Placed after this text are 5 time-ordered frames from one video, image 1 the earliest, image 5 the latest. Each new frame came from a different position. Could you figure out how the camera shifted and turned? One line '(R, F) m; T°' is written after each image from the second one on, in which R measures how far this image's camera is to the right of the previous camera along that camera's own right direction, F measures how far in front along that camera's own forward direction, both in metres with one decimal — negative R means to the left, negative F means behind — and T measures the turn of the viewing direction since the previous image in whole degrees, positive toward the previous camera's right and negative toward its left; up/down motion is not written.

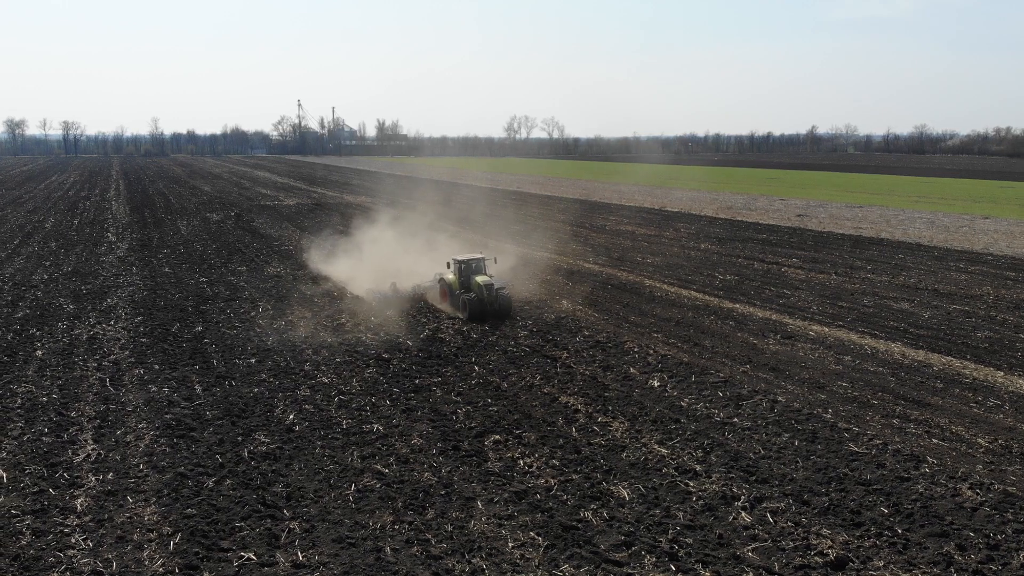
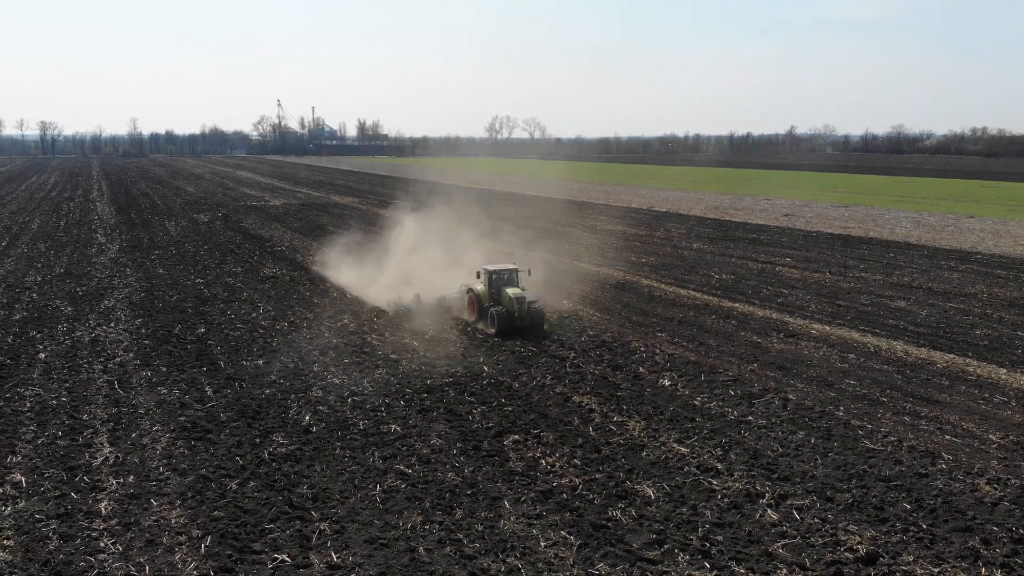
(-0.5, 0.0) m; +2°
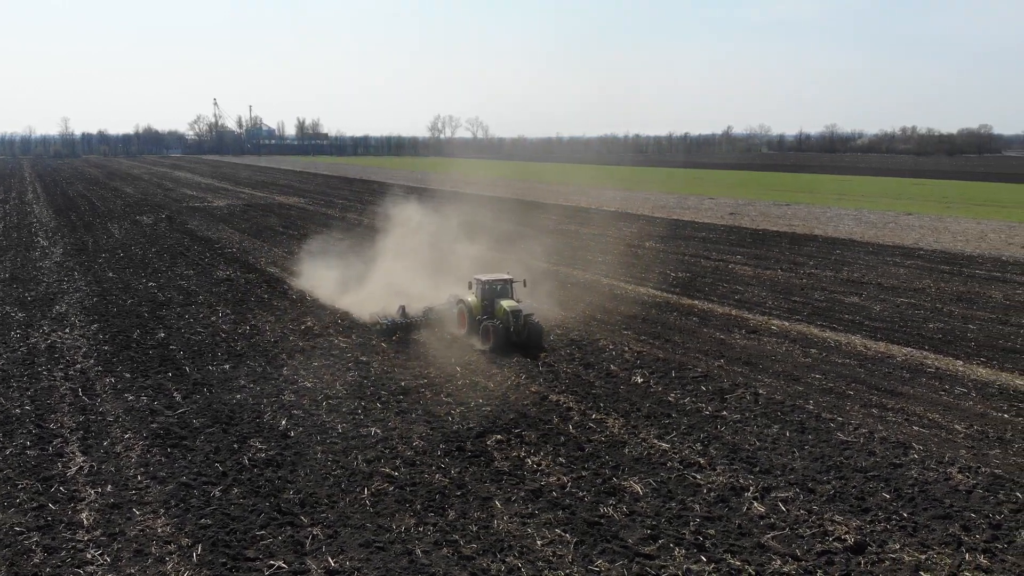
(-0.5, 0.0) m; +4°
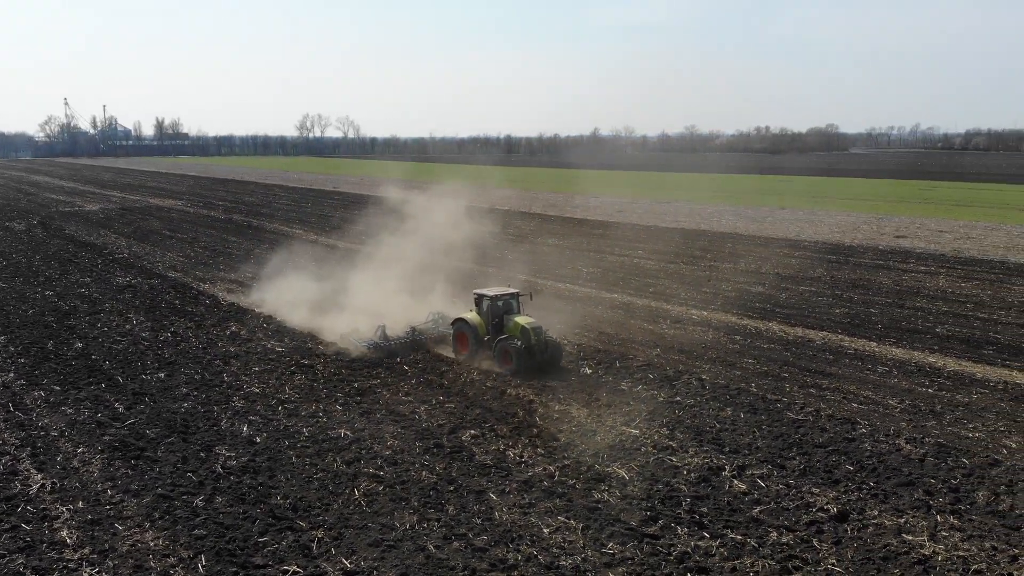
(-1.2, 0.0) m; +9°
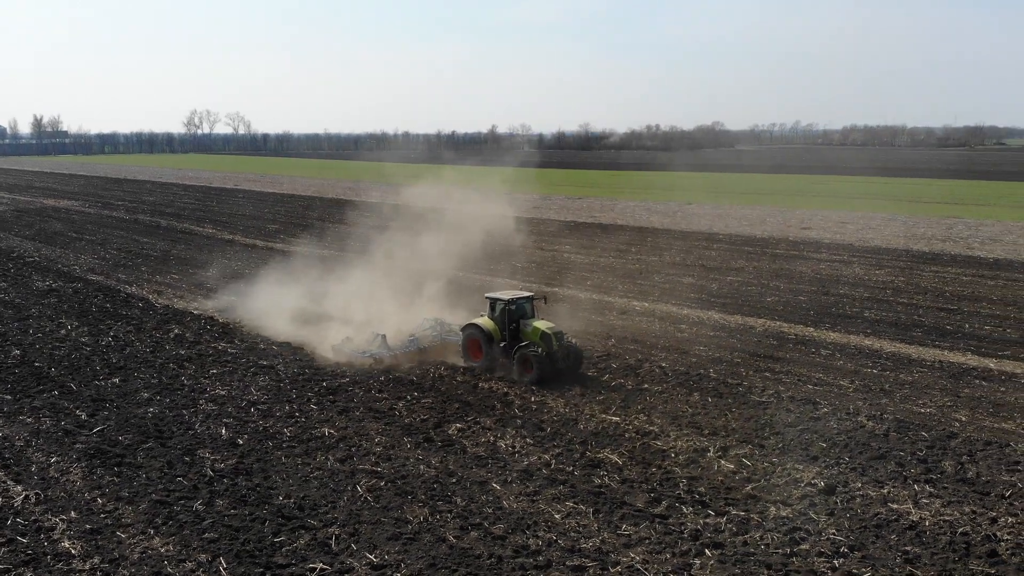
(-1.1, -0.1) m; +7°
